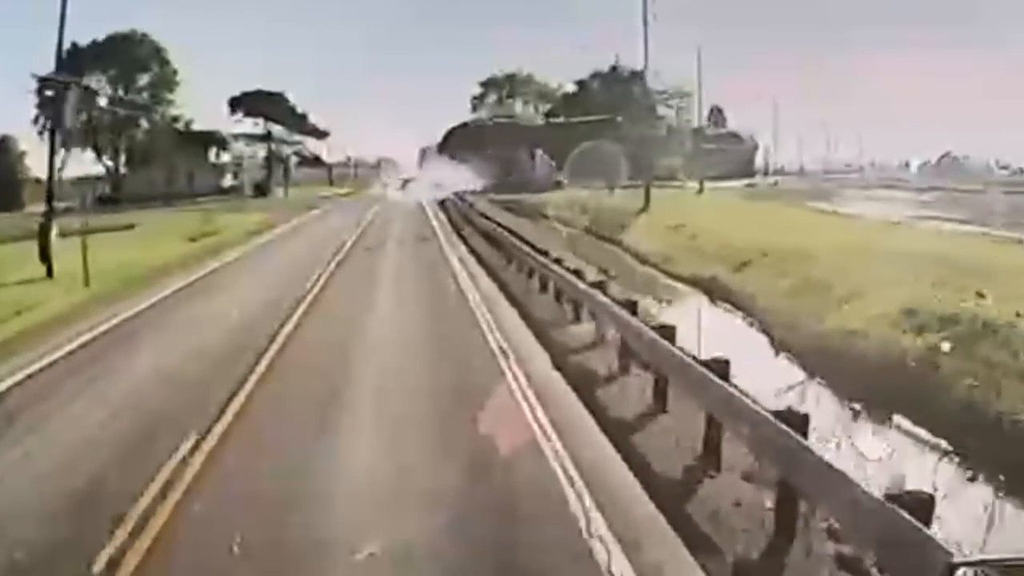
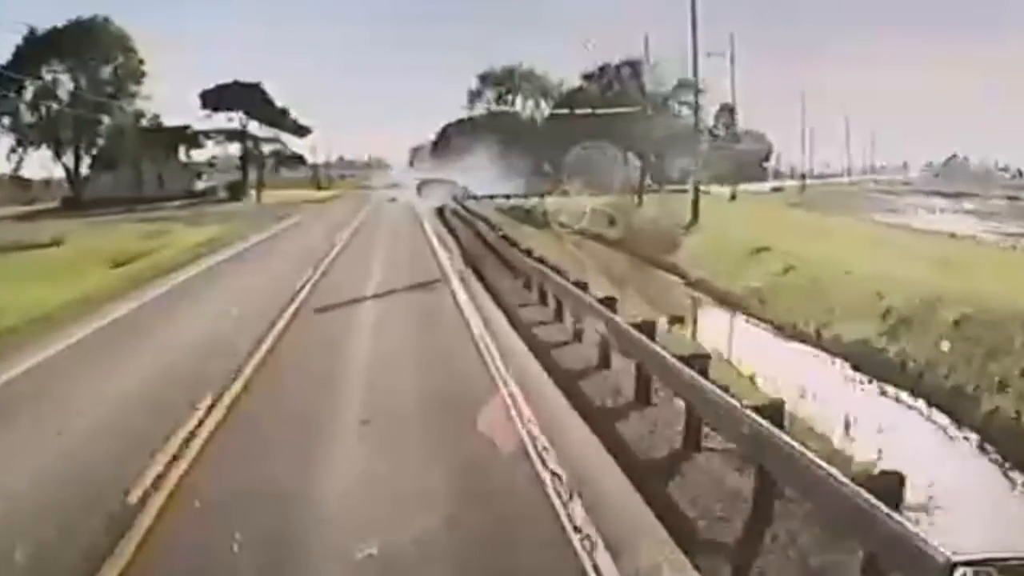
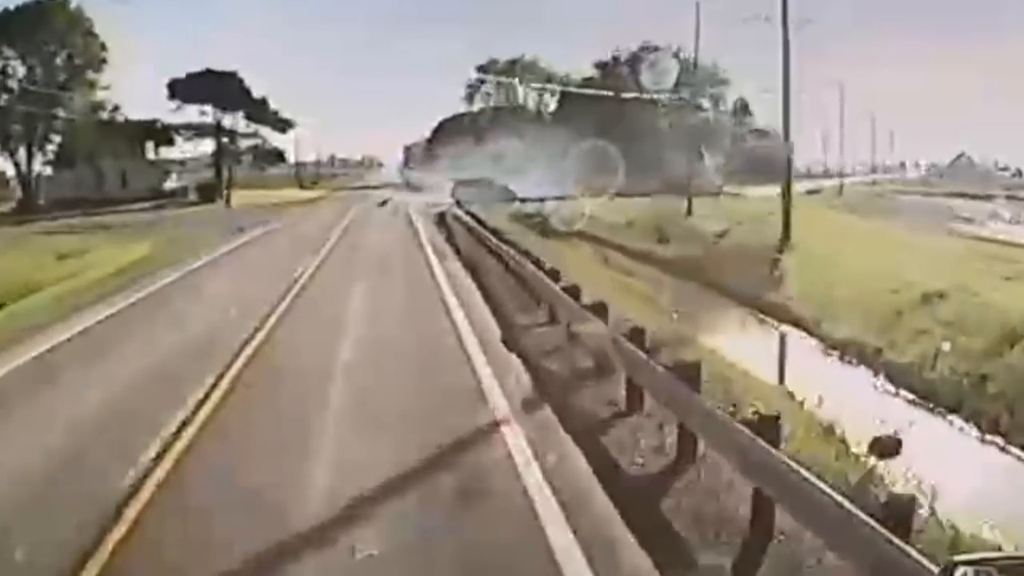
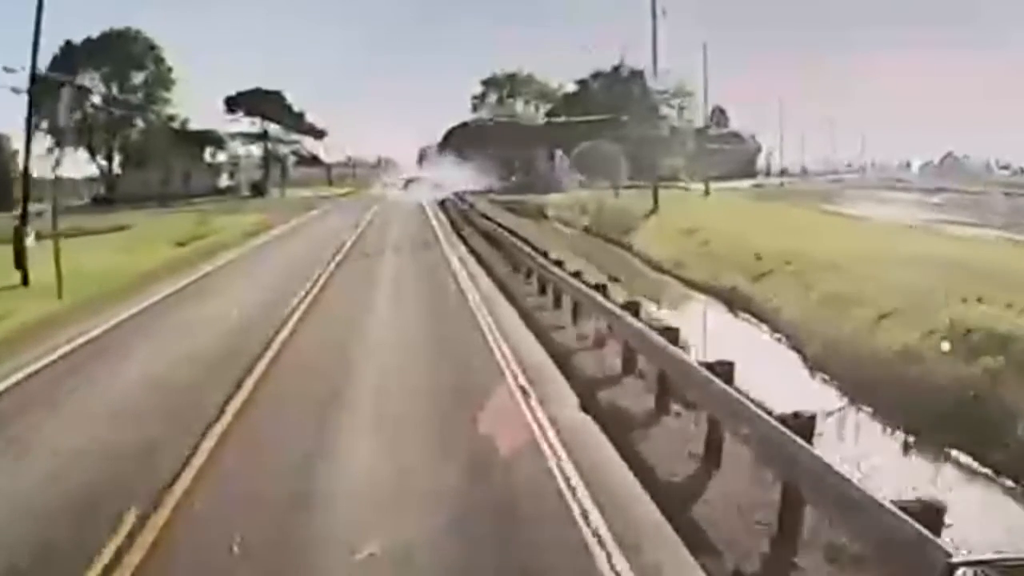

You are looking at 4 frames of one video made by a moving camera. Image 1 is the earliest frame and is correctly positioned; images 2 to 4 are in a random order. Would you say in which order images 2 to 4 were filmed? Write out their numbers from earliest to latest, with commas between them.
4, 2, 3
